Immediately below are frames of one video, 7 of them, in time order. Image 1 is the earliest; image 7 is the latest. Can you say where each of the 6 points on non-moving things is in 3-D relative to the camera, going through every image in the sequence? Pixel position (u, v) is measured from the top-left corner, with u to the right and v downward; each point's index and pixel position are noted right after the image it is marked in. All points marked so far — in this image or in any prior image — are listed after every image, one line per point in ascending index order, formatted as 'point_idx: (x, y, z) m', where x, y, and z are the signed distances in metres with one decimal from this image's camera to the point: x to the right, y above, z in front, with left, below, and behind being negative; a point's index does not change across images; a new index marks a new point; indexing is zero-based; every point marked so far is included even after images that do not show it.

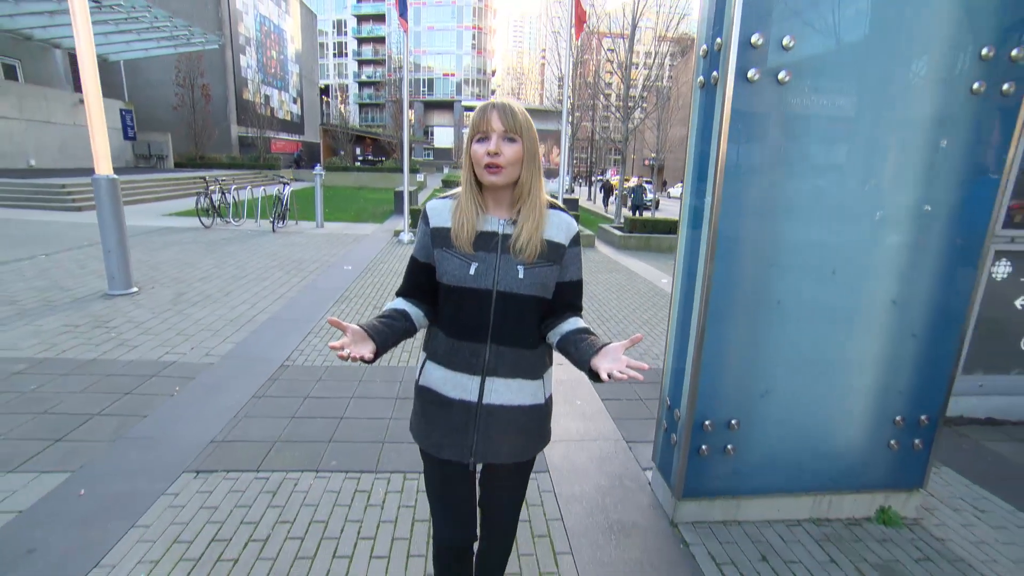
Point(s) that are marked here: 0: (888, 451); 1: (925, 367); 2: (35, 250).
0: (+2.0, -0.8, +2.8) m
1: (+2.1, -0.4, +2.7) m
2: (-7.8, +0.6, +8.6) m
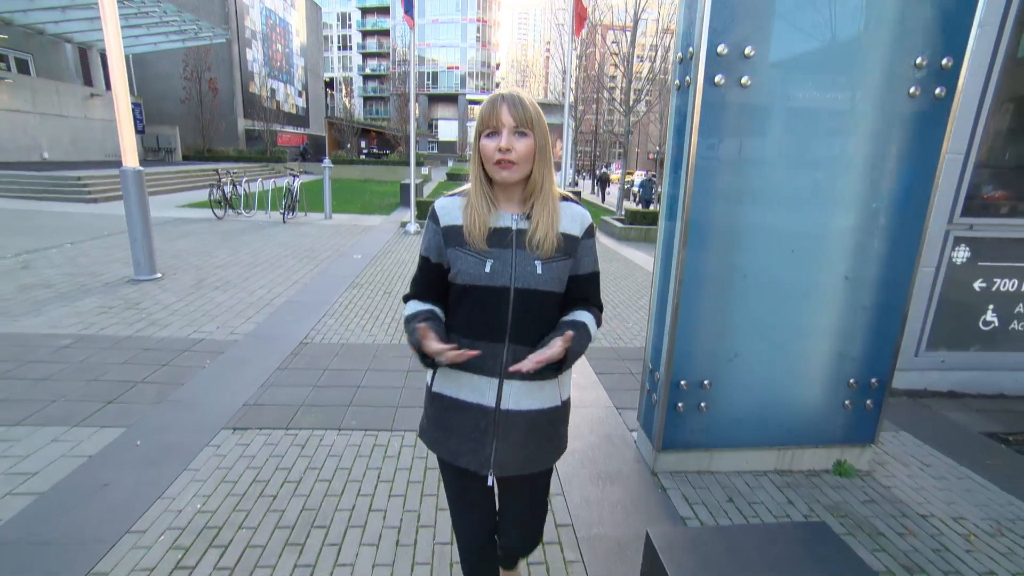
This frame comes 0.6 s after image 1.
0: (+2.0, -0.7, +3.1) m
1: (+2.1, -0.3, +3.0) m
2: (-7.7, +0.8, +9.1) m
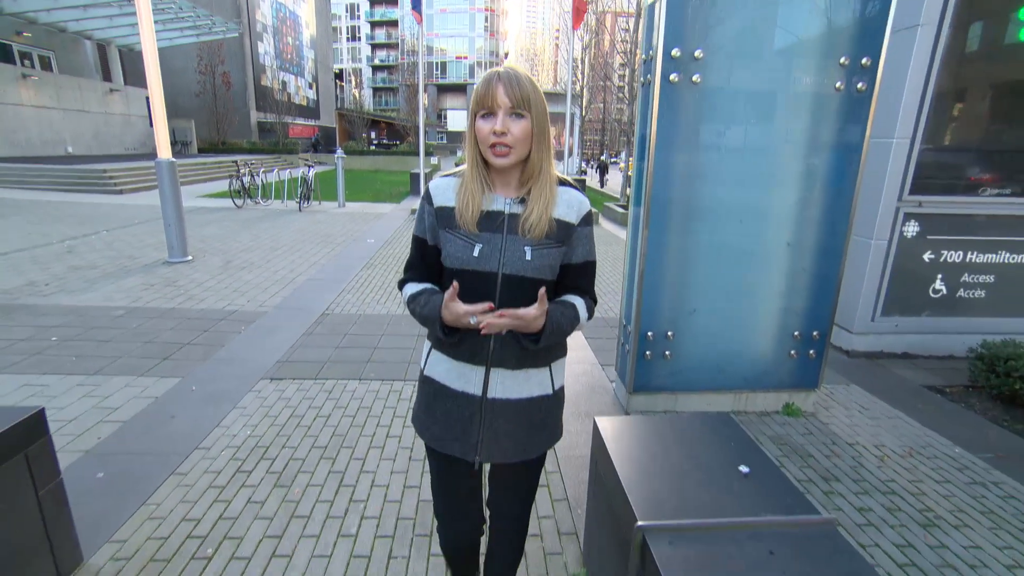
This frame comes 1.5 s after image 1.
0: (+1.9, -0.5, +3.7) m
1: (+2.0, 0.0, +3.6) m
2: (-7.7, +1.1, +9.7) m
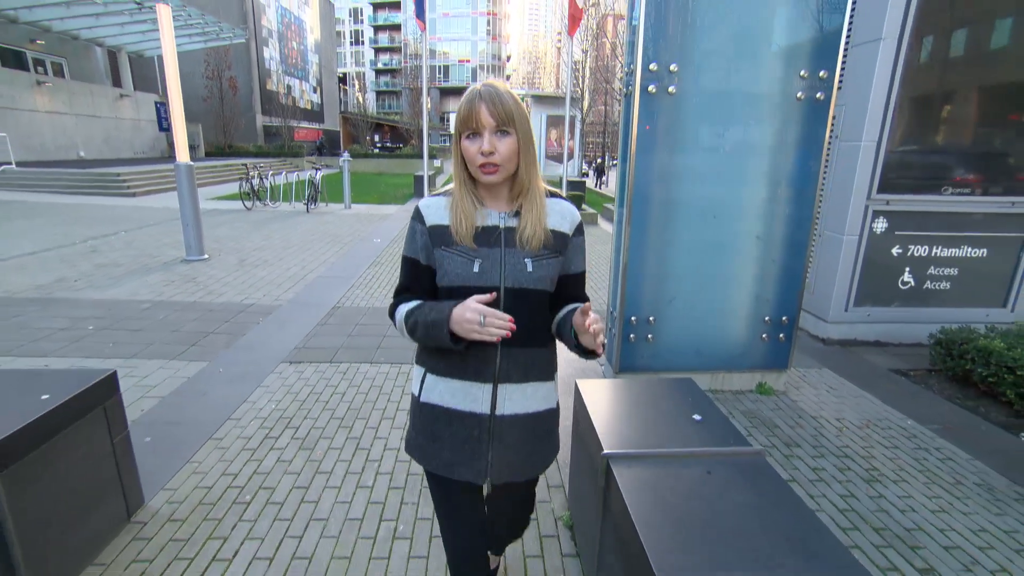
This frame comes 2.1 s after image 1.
0: (+1.9, -0.4, +4.0) m
1: (+2.0, 0.0, +3.9) m
2: (-7.6, +1.2, +10.2) m
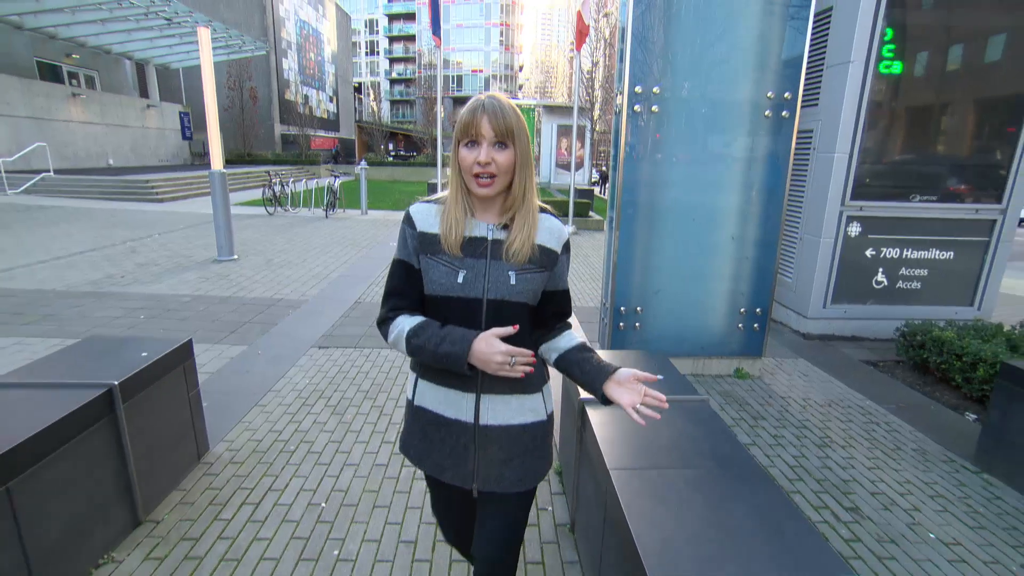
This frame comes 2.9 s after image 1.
0: (+1.9, -0.4, +4.5) m
1: (+2.1, +0.1, +4.4) m
2: (-7.5, +1.2, +10.9) m
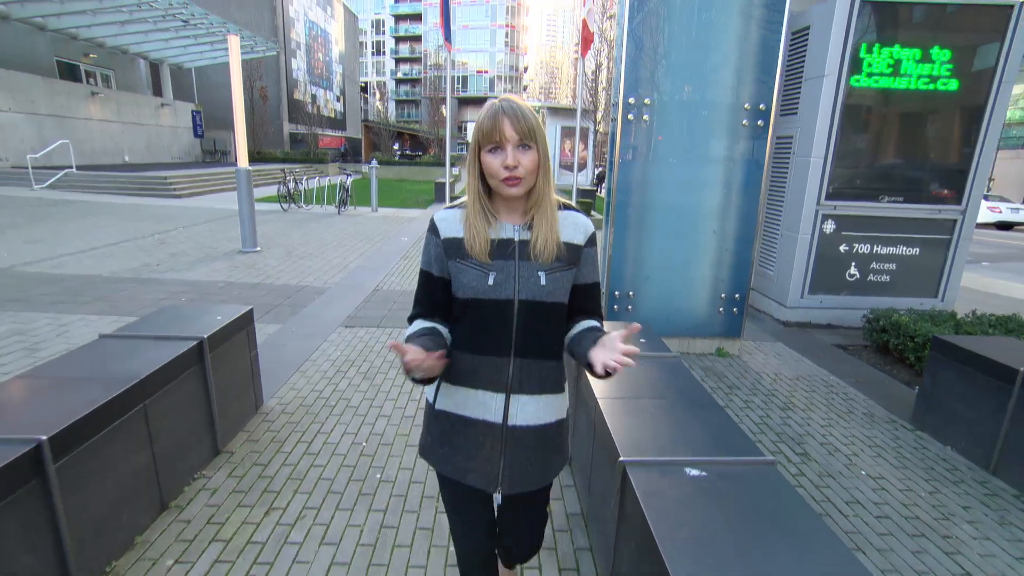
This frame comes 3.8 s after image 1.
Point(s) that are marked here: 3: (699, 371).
0: (+2.0, -0.3, +5.1) m
1: (+2.1, +0.2, +5.0) m
2: (-7.4, +1.4, +11.5) m
3: (+1.7, -0.8, +4.7) m
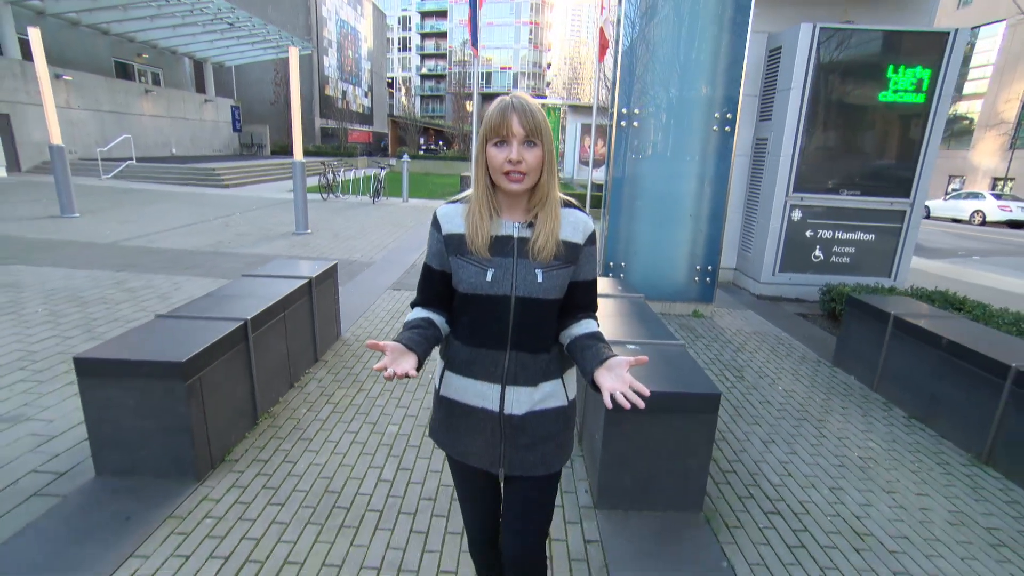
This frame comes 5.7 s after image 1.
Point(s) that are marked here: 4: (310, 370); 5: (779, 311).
0: (+2.2, 0.0, +6.2) m
1: (+2.3, +0.5, +6.1) m
2: (-6.9, +1.9, +13.0) m
3: (+1.8, -0.5, +5.9) m
4: (-1.6, -0.7, +4.2) m
5: (+3.4, -0.3, +6.9) m
